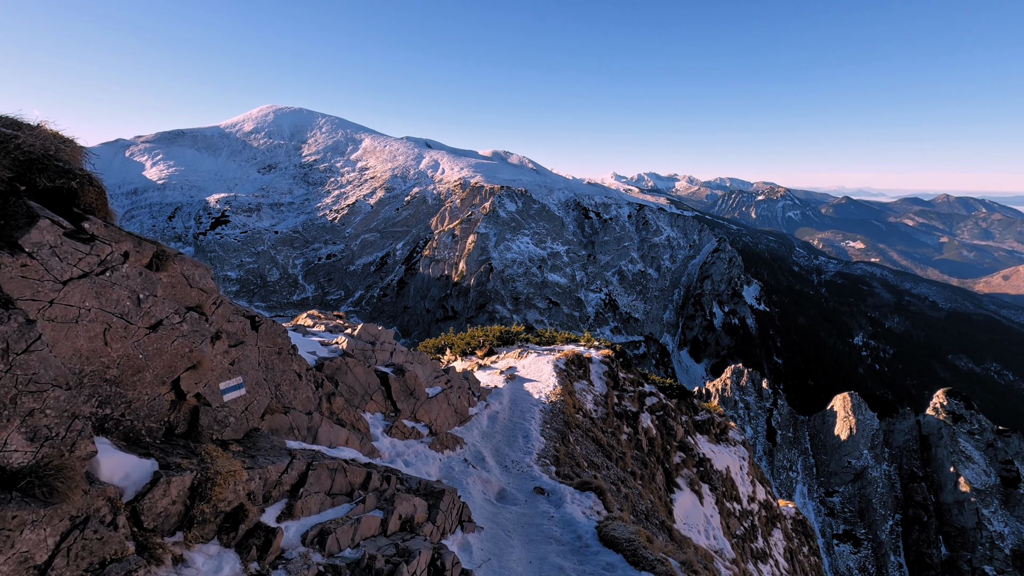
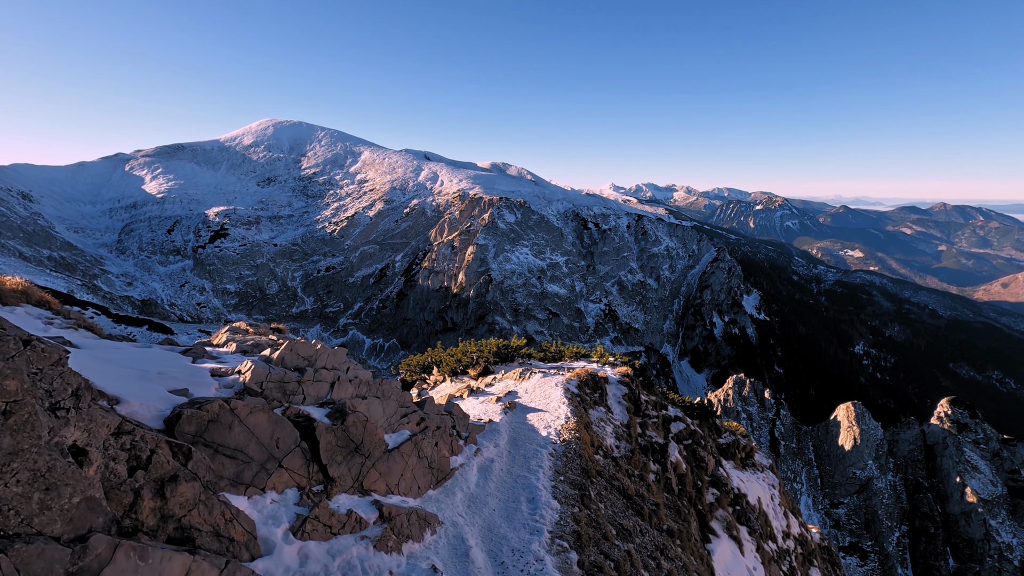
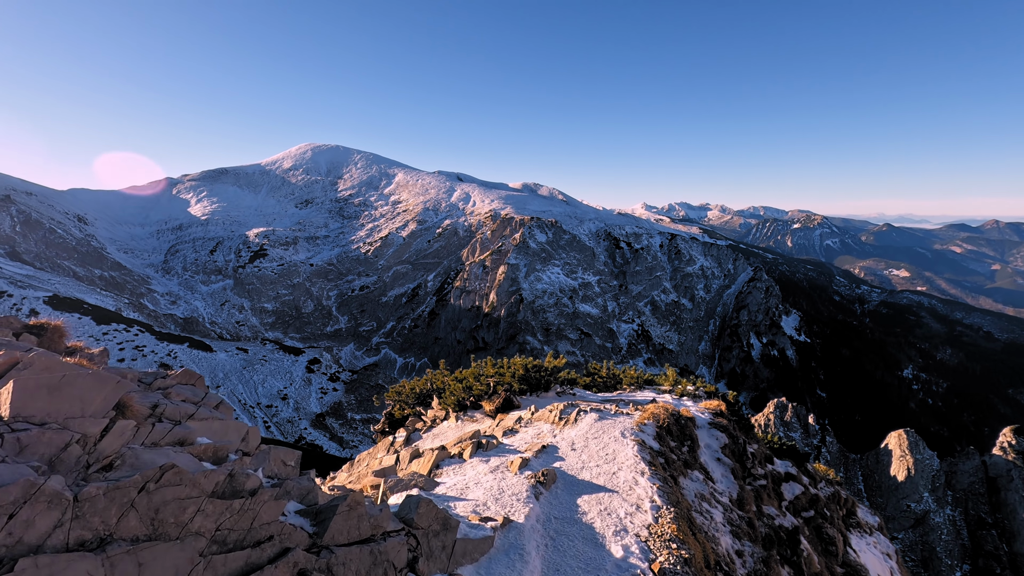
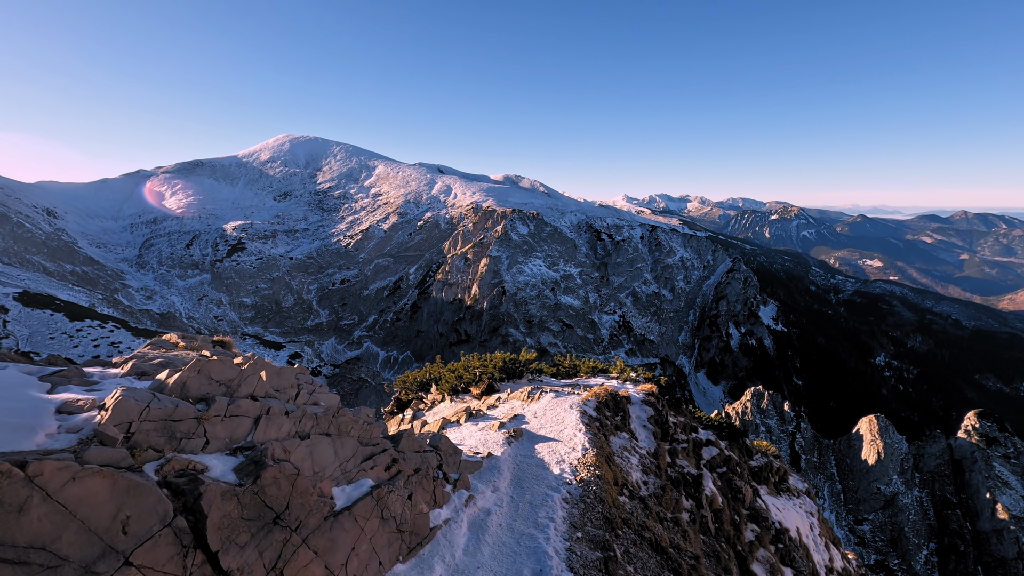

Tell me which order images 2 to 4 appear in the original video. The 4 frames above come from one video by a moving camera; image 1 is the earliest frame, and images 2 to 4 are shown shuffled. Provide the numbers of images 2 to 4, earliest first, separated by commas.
2, 4, 3
